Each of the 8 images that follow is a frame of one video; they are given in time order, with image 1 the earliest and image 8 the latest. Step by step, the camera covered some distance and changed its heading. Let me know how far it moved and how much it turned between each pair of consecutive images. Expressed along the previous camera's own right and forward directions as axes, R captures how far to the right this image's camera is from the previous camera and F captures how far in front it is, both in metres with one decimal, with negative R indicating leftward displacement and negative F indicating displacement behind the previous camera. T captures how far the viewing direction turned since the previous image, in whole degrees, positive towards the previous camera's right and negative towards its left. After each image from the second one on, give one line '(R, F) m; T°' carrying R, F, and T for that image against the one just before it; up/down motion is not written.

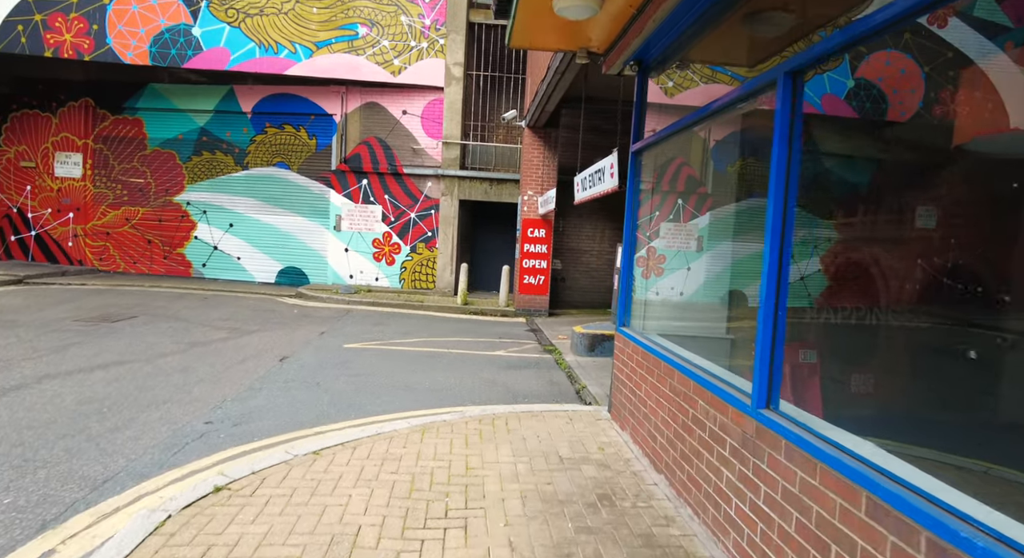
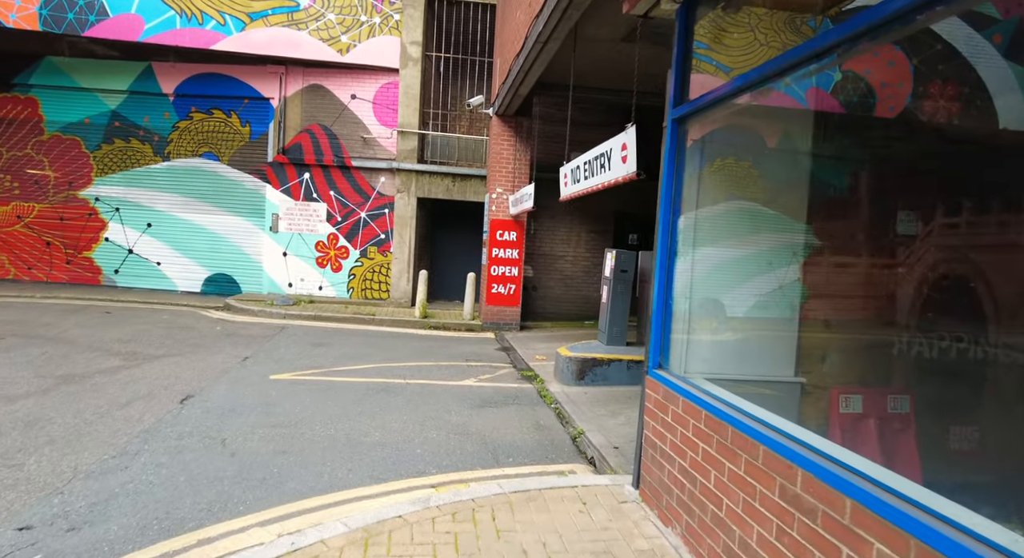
(-0.2, +1.6) m; +4°
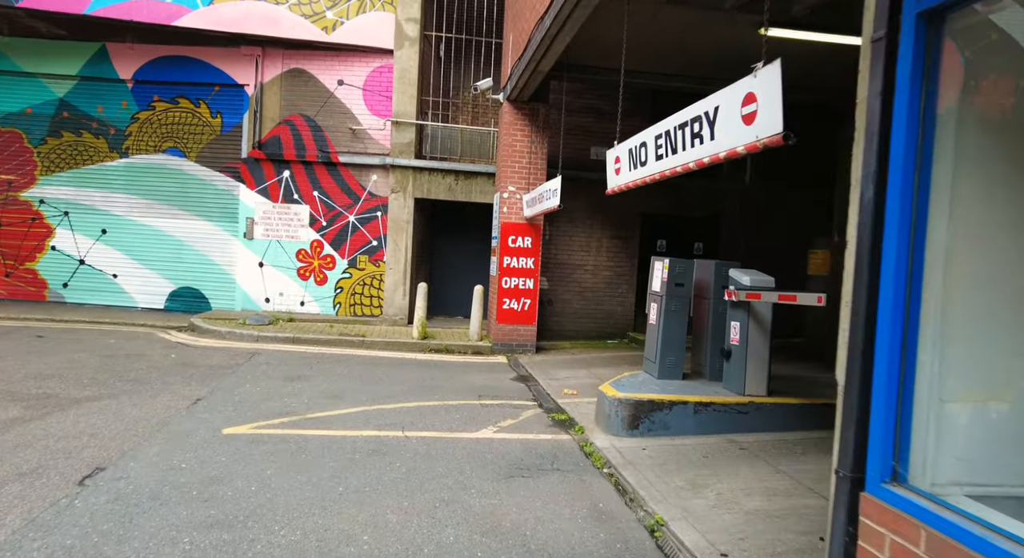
(-0.4, +1.7) m; +1°
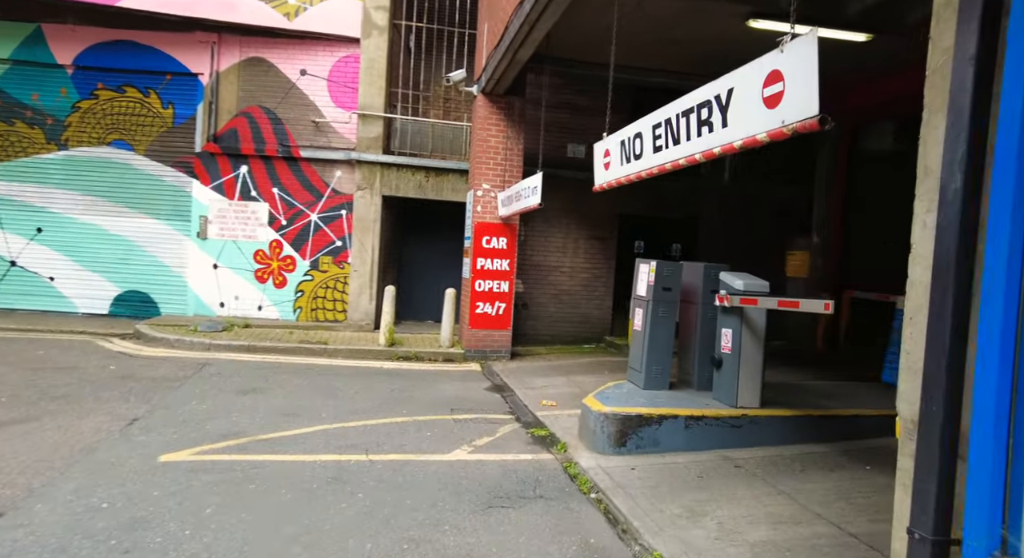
(-0.1, +0.5) m; +3°
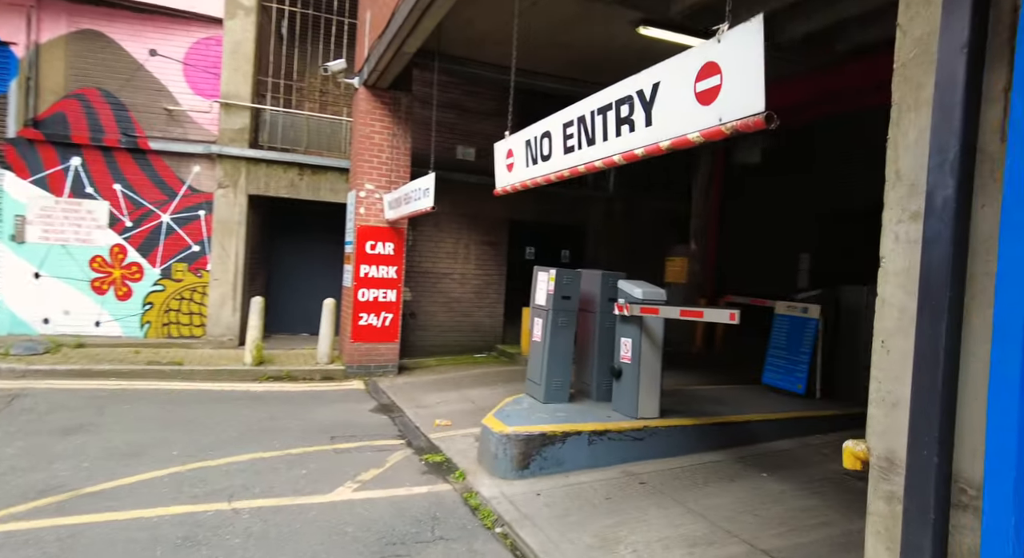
(-0.1, +0.5) m; +11°
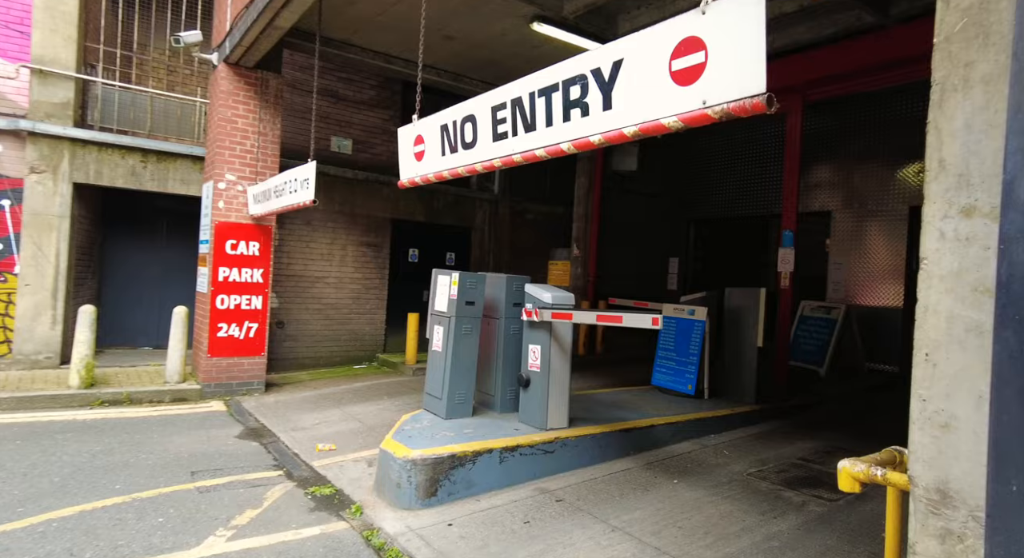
(-0.3, +0.5) m; +13°
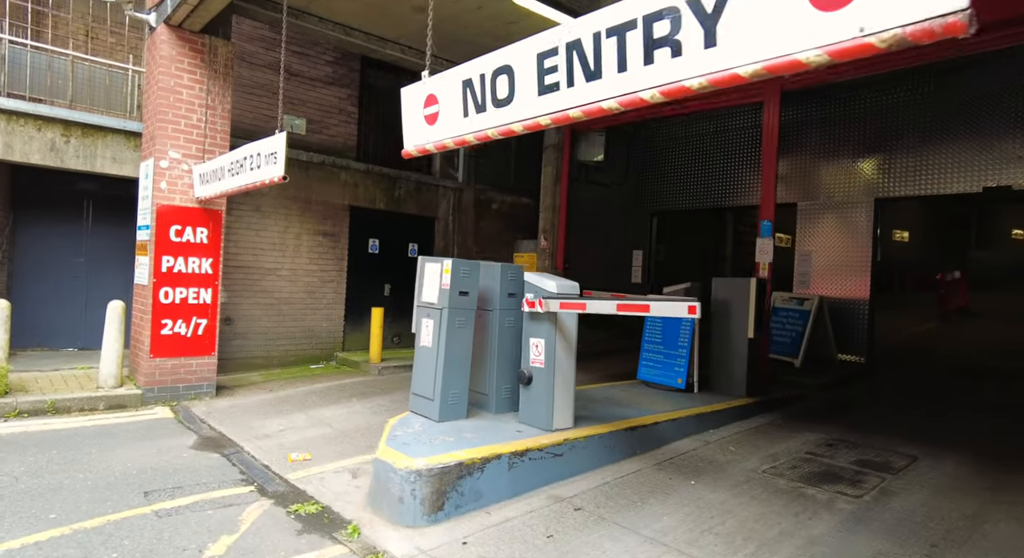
(-0.5, +0.5) m; +6°
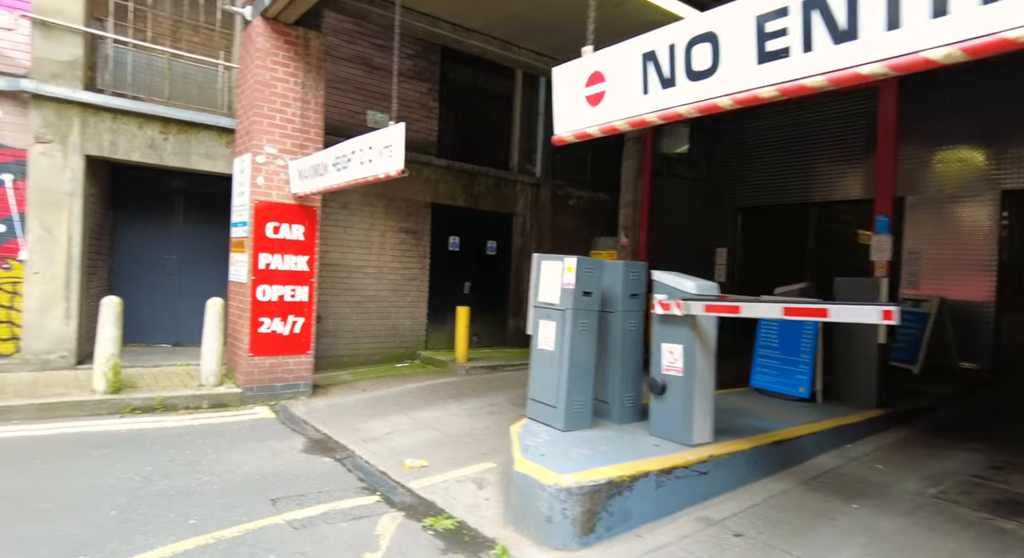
(-0.7, +0.3) m; -4°
